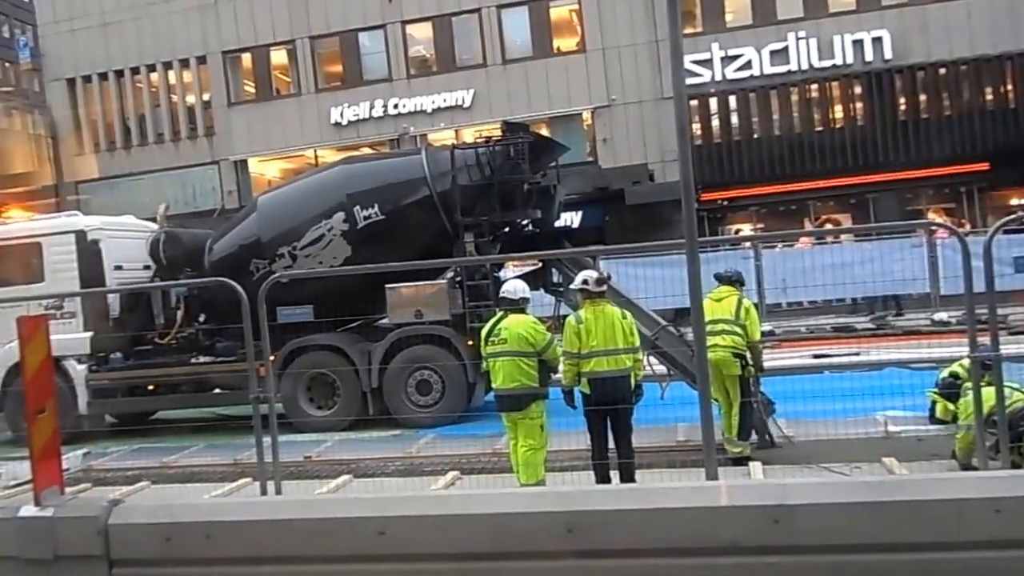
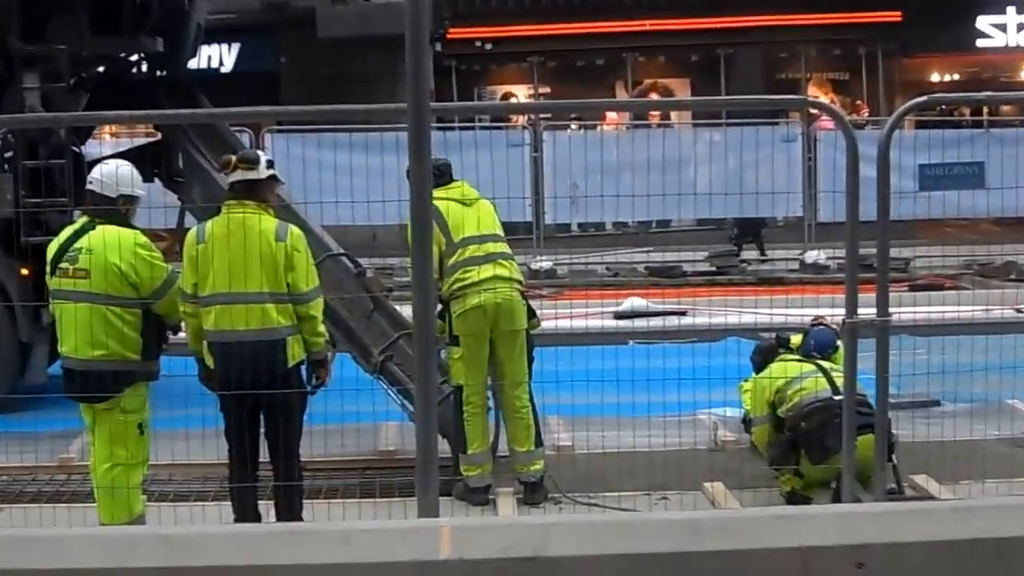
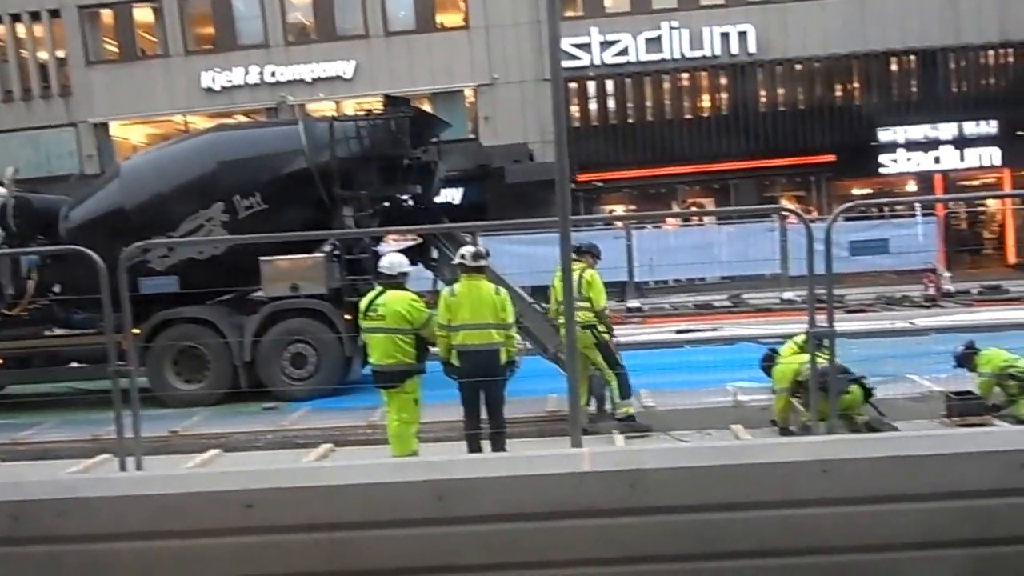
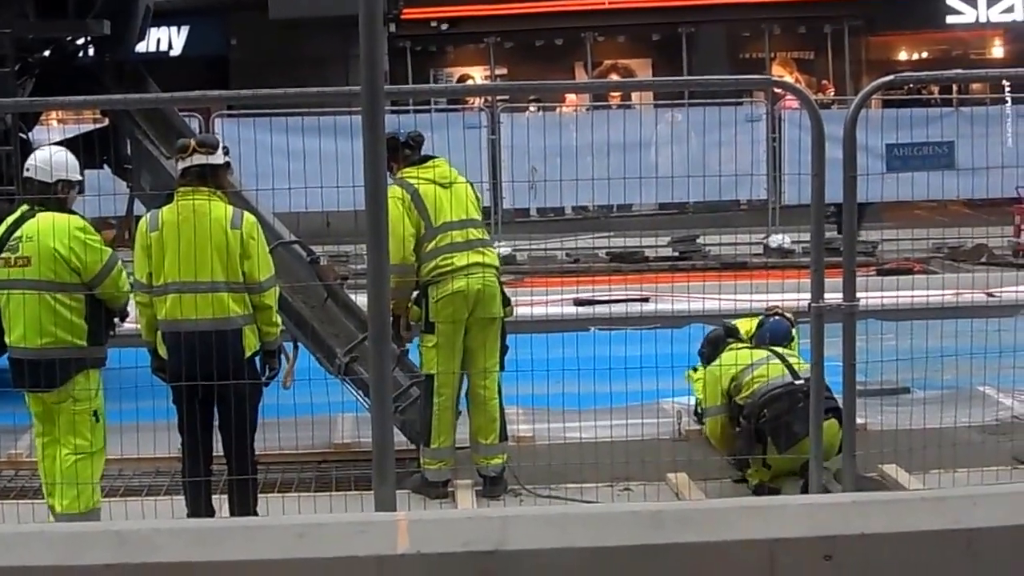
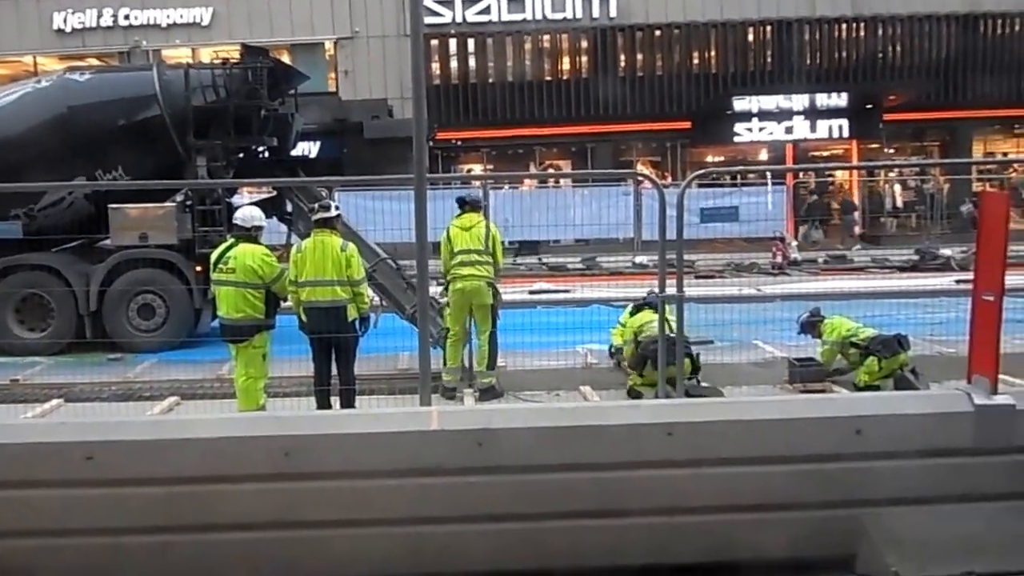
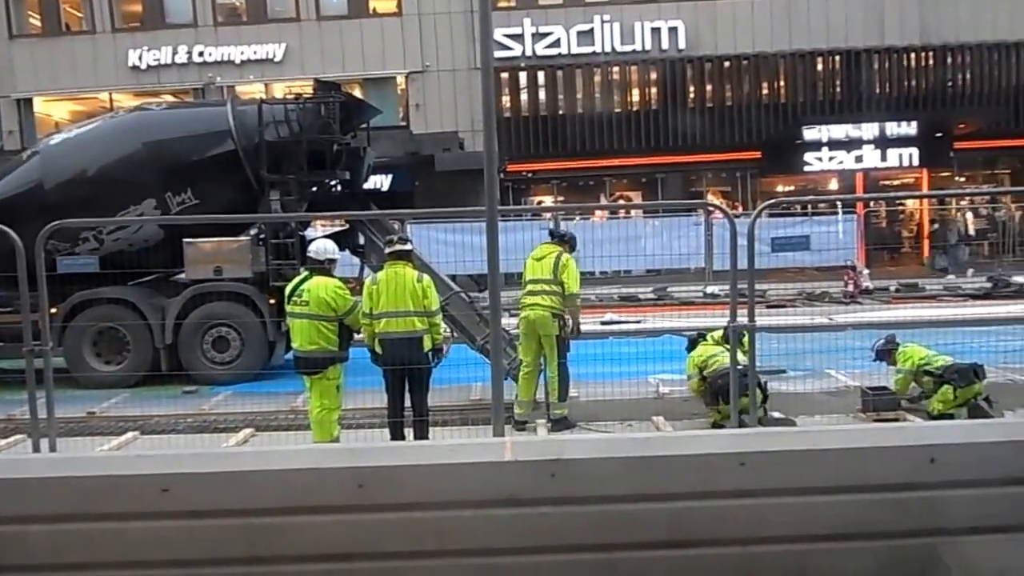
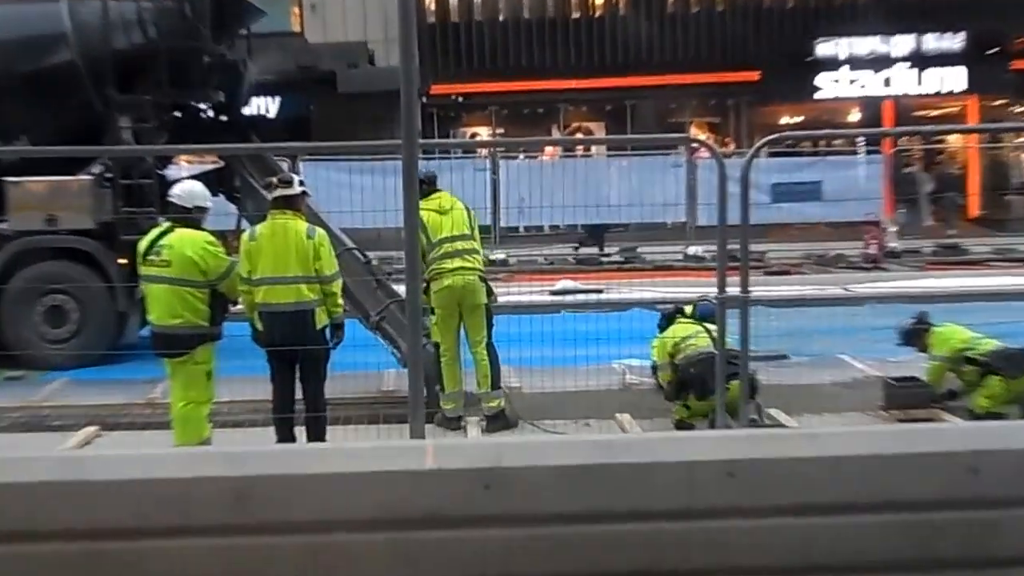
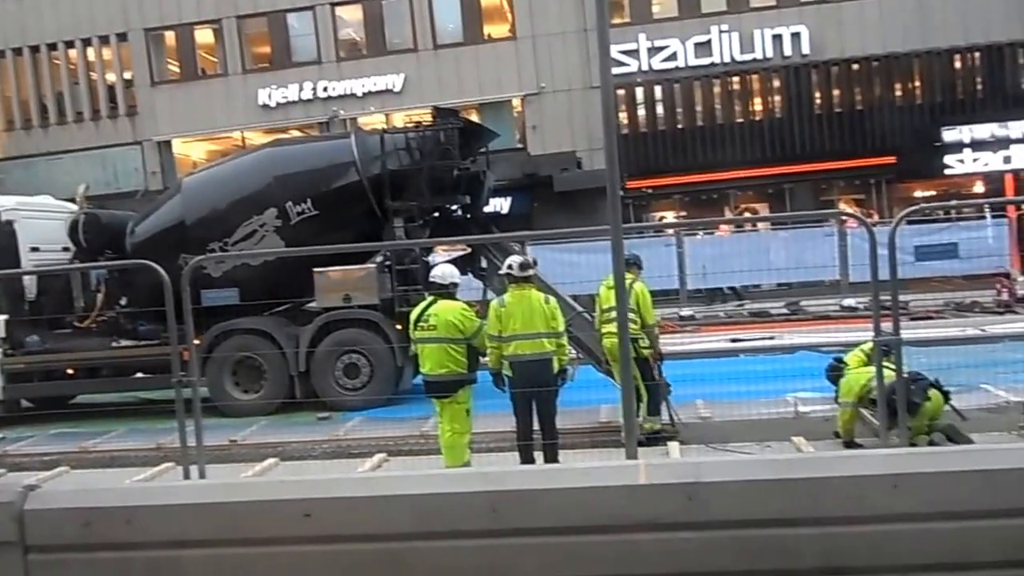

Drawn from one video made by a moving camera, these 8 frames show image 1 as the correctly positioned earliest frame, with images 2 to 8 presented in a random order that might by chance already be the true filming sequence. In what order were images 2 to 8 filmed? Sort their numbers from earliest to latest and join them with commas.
8, 3, 6, 5, 7, 2, 4
